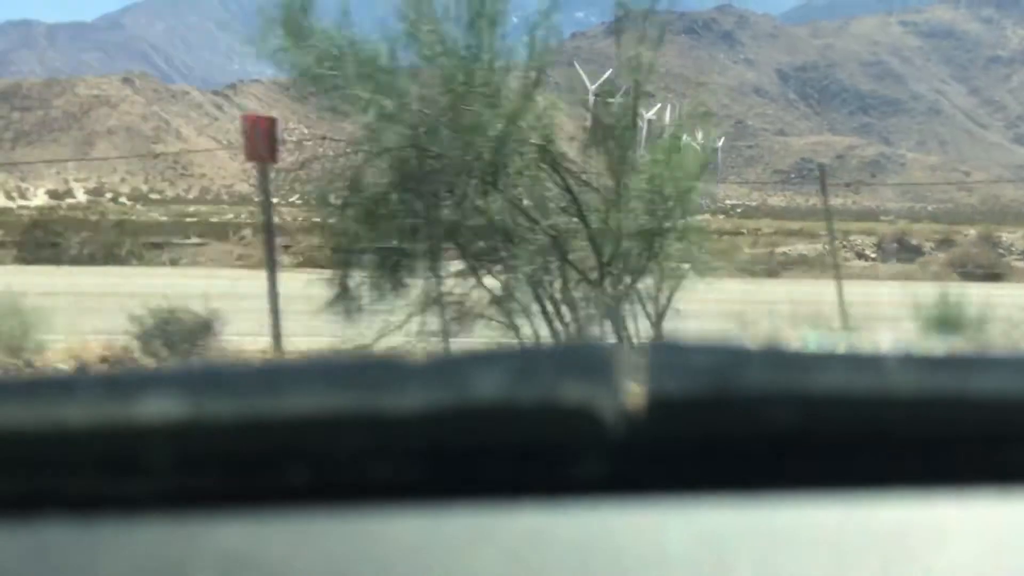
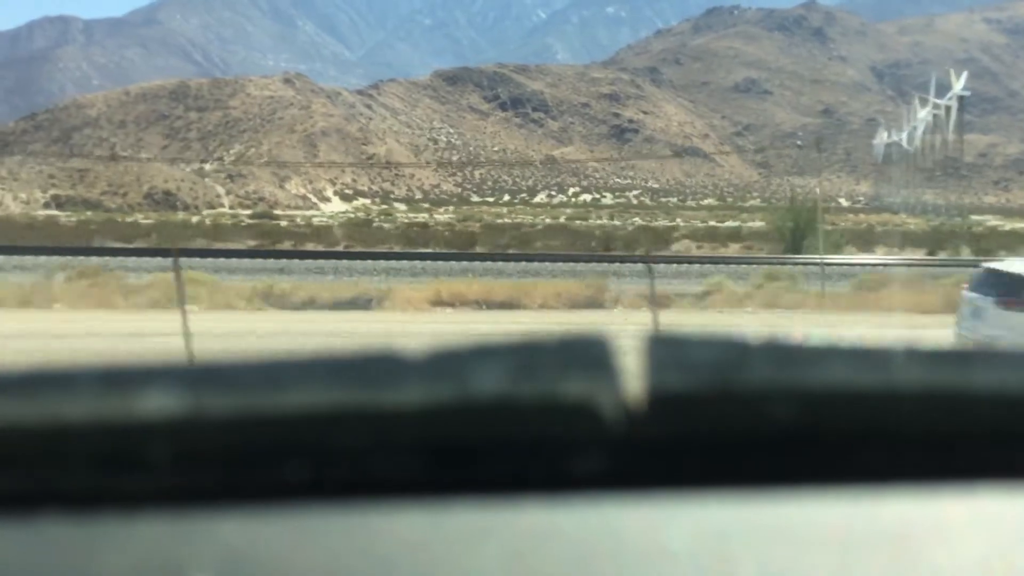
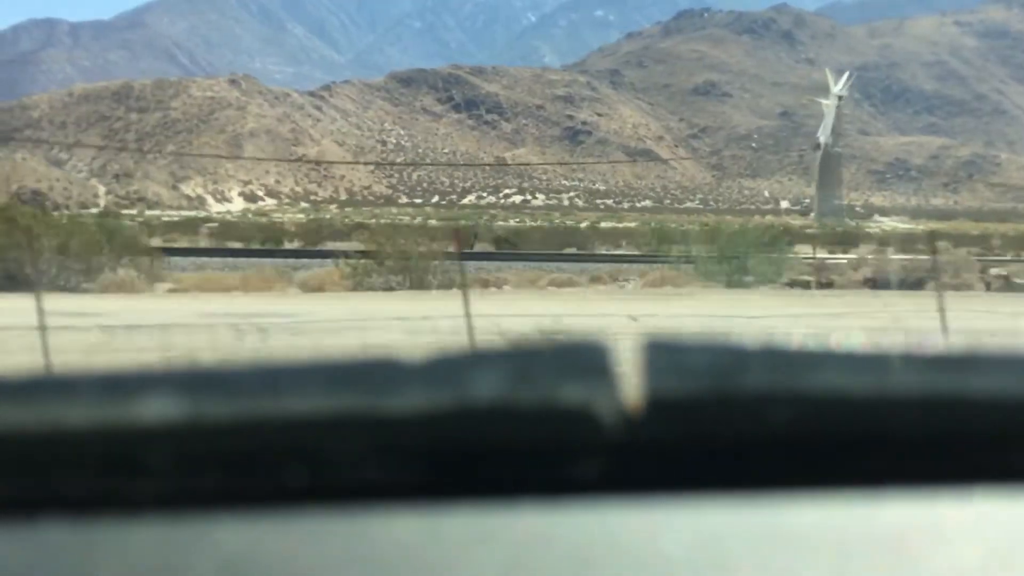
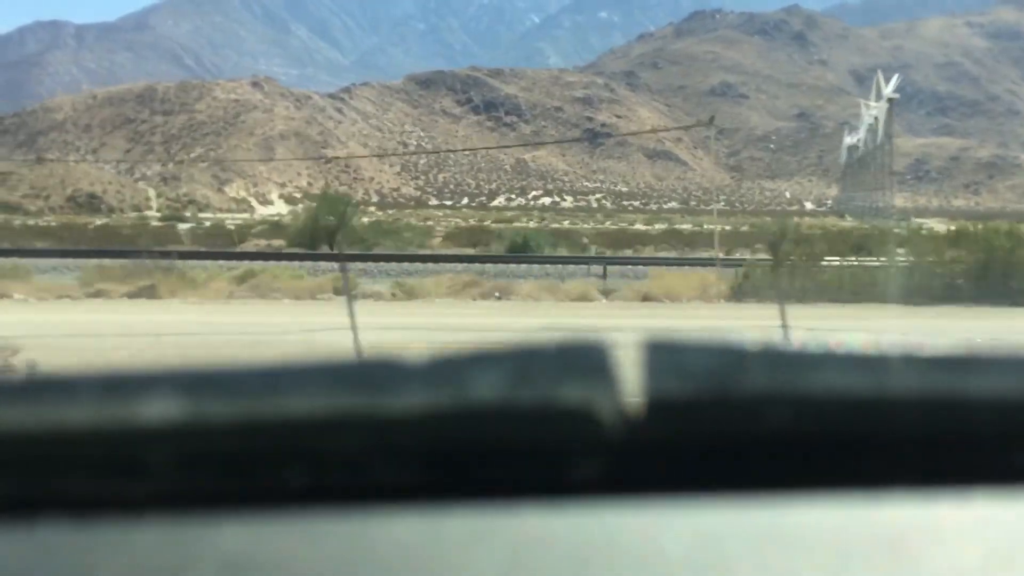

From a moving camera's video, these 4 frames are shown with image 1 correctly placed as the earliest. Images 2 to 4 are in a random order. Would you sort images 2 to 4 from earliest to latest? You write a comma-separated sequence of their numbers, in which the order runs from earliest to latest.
3, 4, 2
